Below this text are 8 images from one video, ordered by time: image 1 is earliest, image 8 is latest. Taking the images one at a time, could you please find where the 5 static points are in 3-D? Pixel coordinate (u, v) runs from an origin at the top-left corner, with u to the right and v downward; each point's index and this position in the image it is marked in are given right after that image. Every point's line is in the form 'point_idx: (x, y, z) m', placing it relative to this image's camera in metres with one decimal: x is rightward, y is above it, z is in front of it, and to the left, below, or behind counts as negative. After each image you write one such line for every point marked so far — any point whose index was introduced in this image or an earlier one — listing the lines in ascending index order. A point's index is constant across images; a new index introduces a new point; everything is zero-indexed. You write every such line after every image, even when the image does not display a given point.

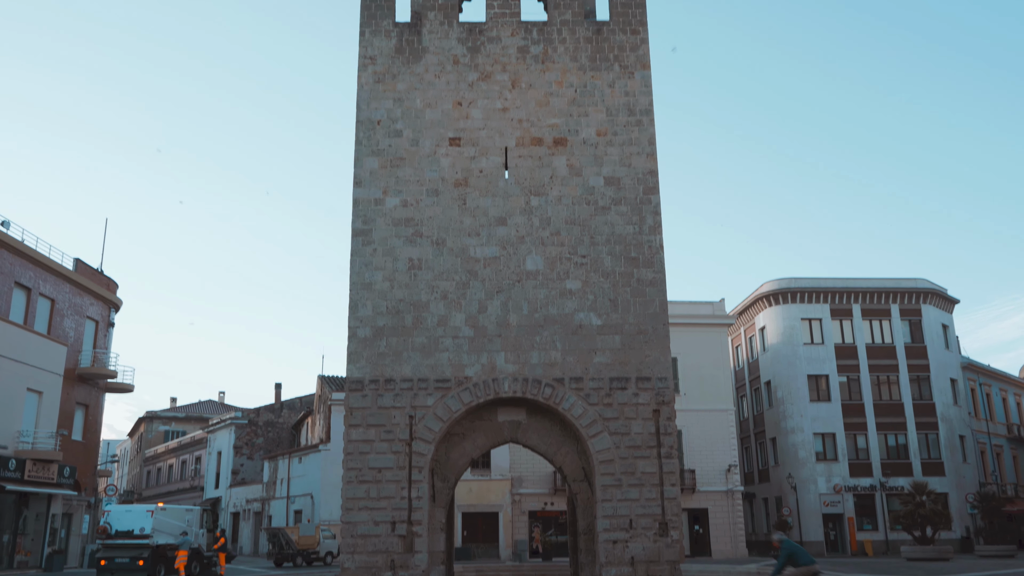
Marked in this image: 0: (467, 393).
0: (-1.0, -2.5, +19.9) m
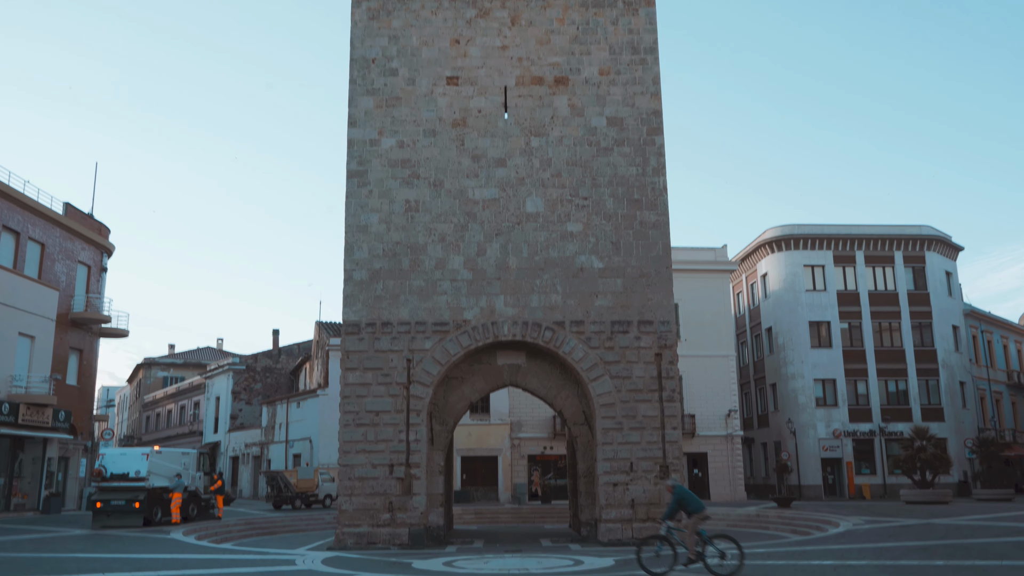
0: (-1.1, -1.1, +19.5) m
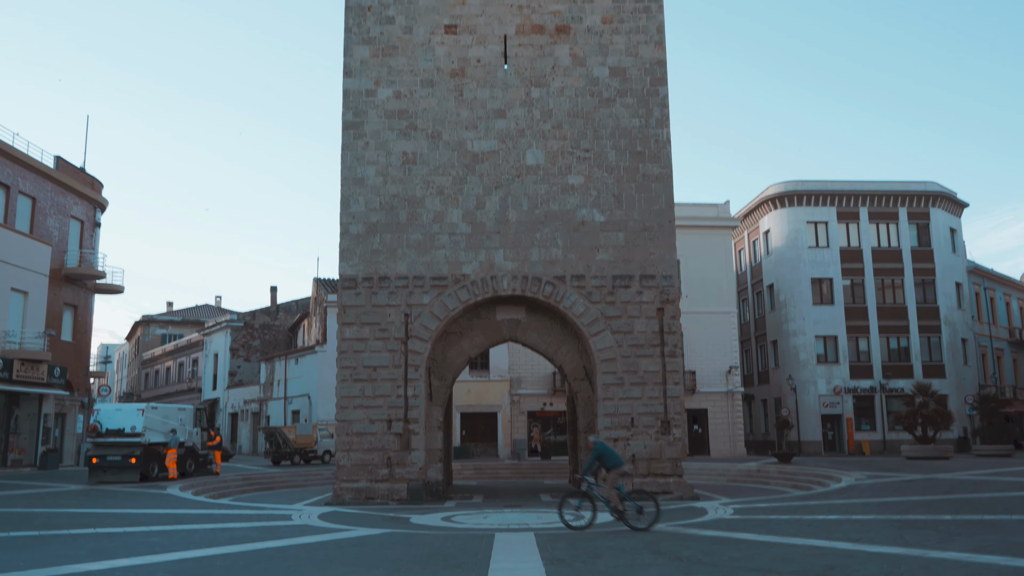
0: (-1.1, 0.0, +19.1) m
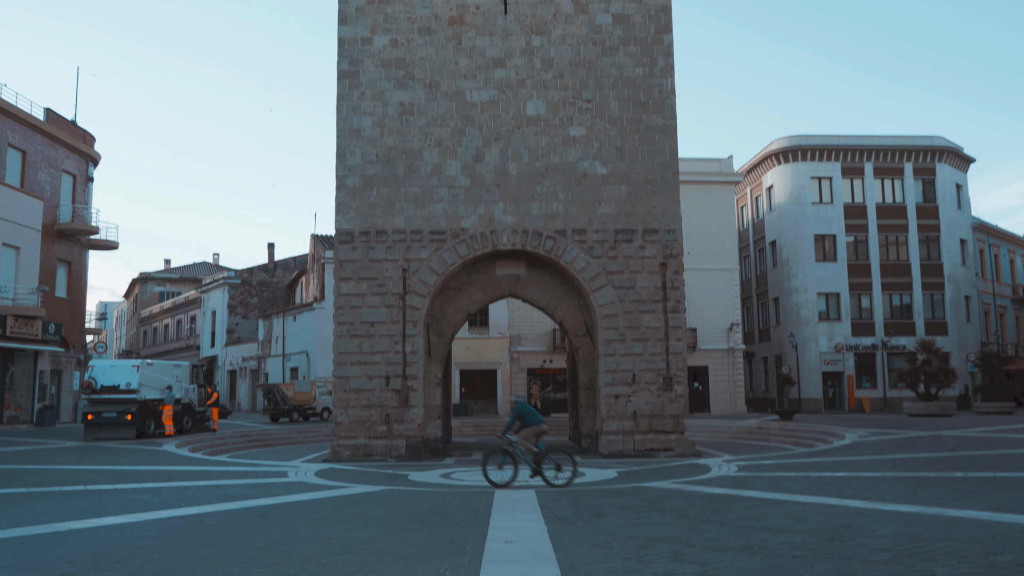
0: (-1.1, +1.0, +18.7) m
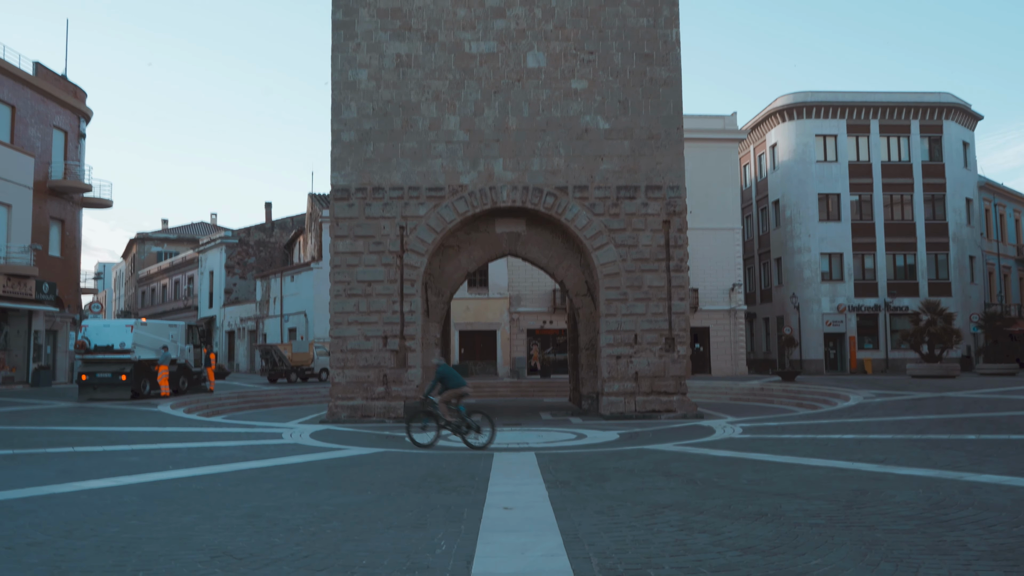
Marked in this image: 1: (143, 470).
0: (-1.1, +1.9, +18.2) m
1: (-3.8, -1.9, +8.7) m
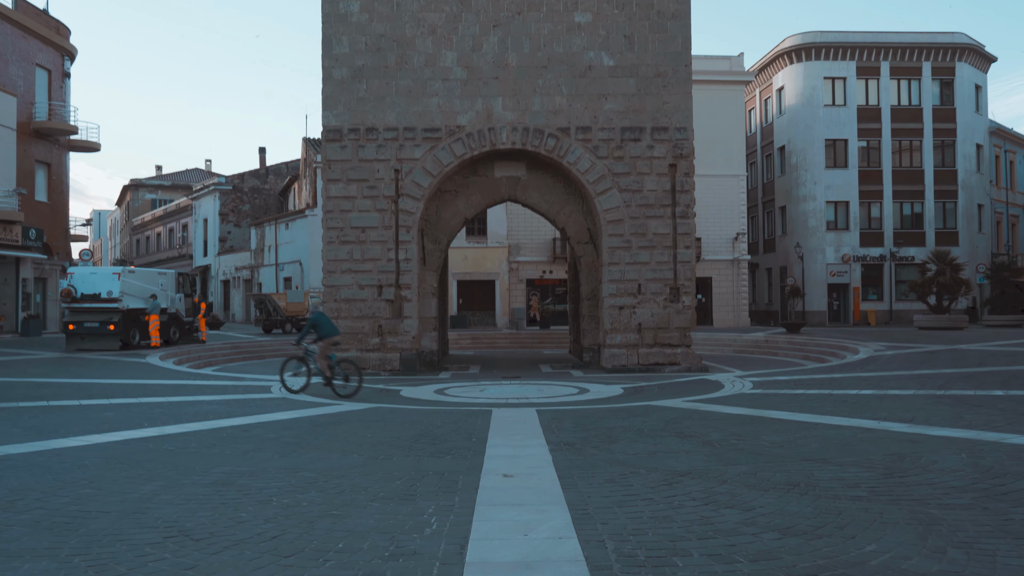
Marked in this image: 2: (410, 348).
0: (-1.1, +2.9, +17.4) m
1: (-3.8, -1.3, +8.1) m
2: (-2.1, -1.2, +17.5) m
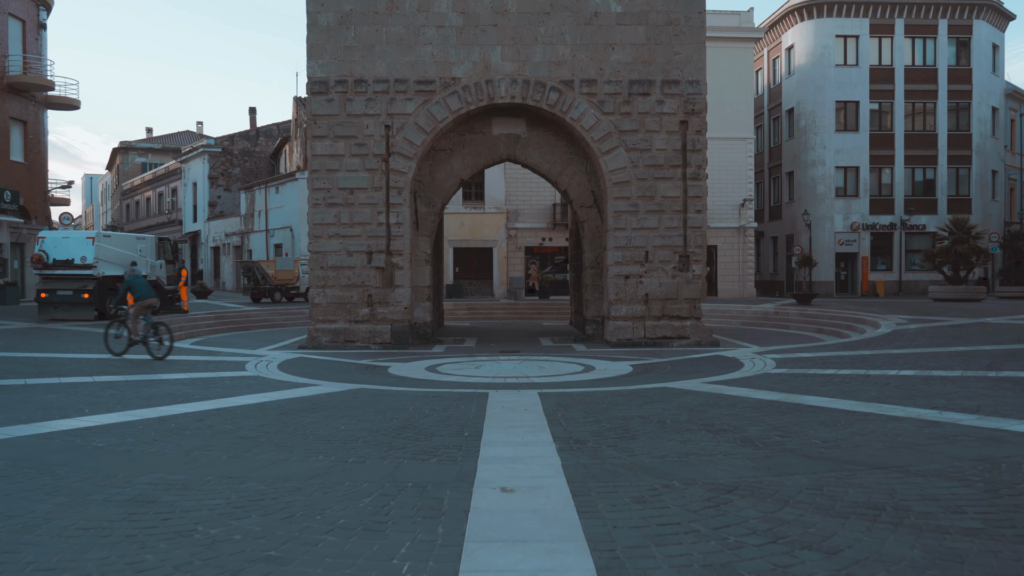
0: (-1.1, +3.6, +16.1) m
1: (-3.8, -1.0, +7.0) m
2: (-2.1, -0.6, +16.3) m
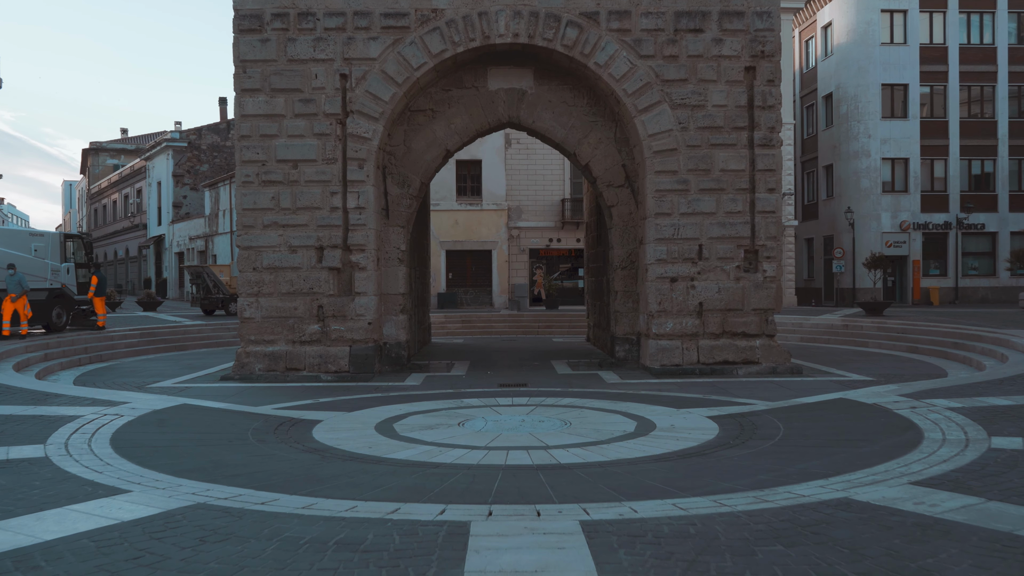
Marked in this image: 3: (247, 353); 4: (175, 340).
0: (-1.0, +3.5, +11.4) m
1: (-3.8, -1.0, +2.3) m
2: (-2.1, -0.7, +11.6) m
3: (-3.7, -0.9, +11.6) m
4: (-7.1, -1.1, +17.6) m
